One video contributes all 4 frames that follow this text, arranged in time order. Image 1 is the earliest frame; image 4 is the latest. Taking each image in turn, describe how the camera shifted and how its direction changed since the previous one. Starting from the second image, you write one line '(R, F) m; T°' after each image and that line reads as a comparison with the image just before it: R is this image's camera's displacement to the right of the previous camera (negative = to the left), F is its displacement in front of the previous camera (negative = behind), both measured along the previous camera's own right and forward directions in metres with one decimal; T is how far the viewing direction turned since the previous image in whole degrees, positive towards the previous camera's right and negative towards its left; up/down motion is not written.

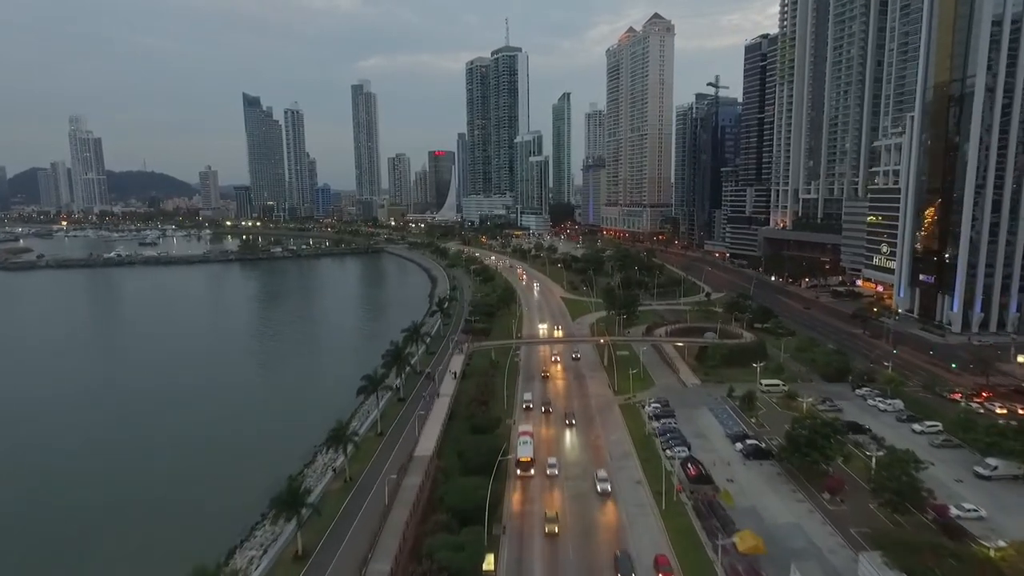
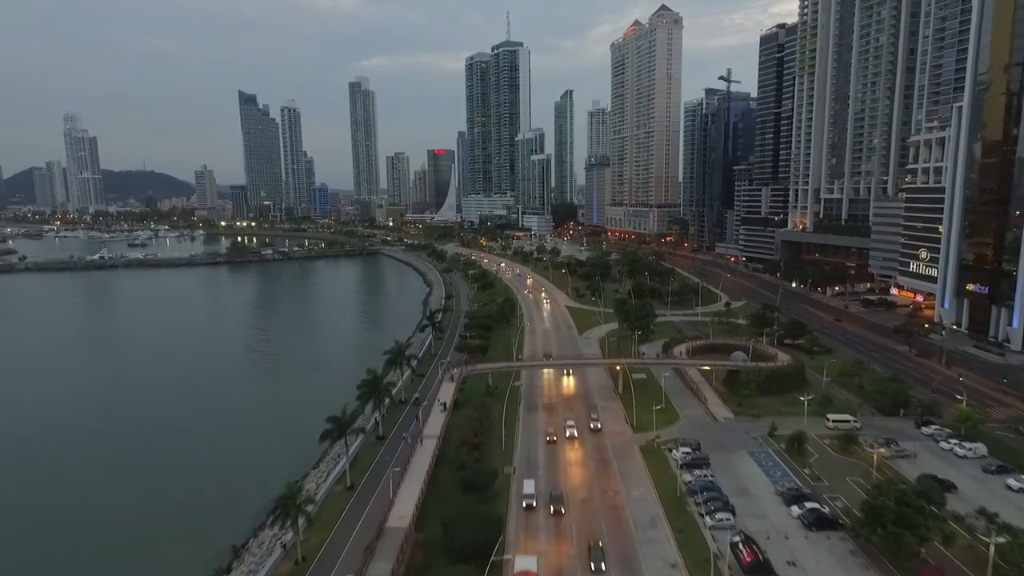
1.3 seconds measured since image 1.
(+0.1, +7.4) m; 0°
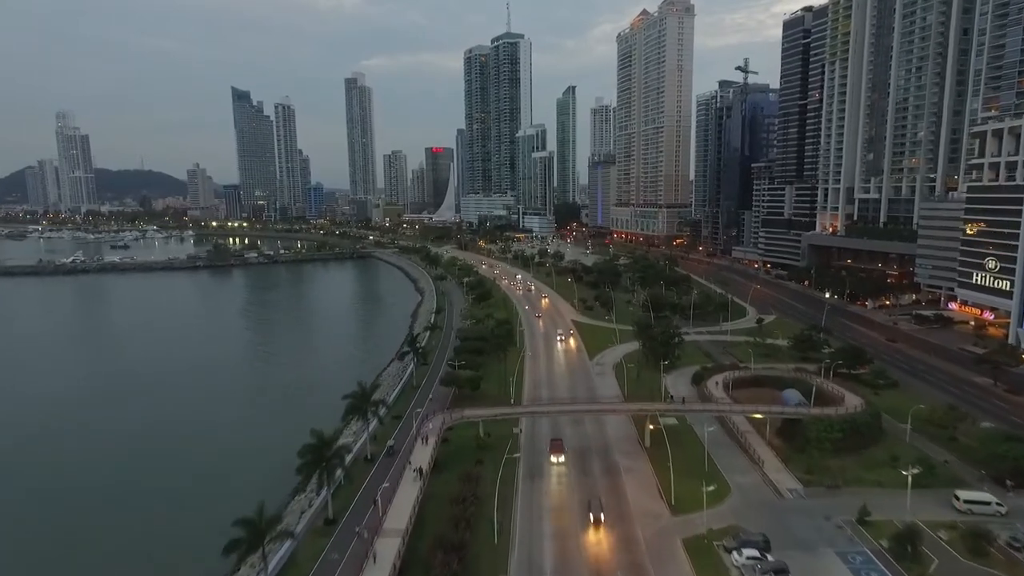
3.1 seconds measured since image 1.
(+0.2, +10.2) m; 0°
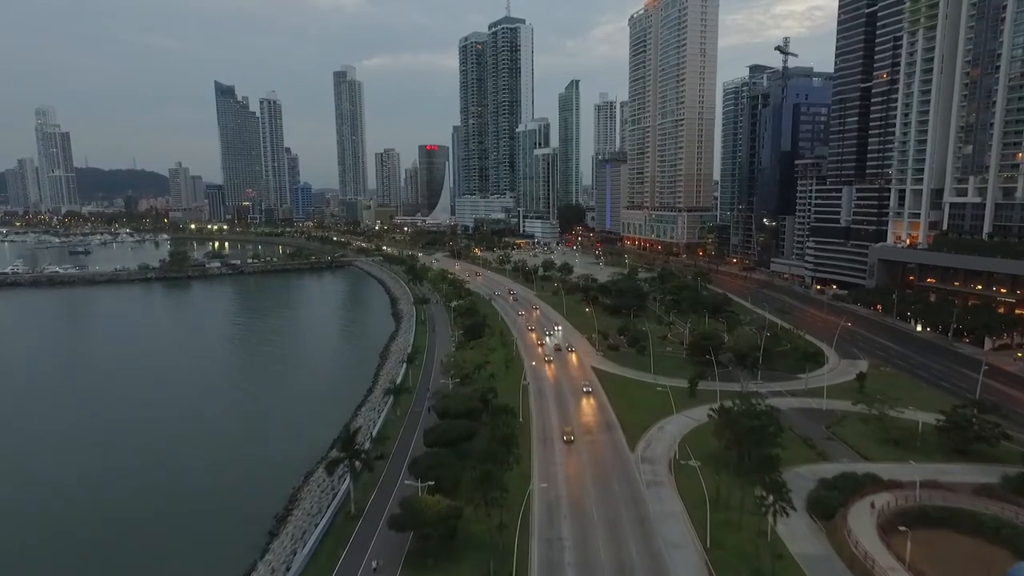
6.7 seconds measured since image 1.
(-0.1, +19.4) m; 0°
